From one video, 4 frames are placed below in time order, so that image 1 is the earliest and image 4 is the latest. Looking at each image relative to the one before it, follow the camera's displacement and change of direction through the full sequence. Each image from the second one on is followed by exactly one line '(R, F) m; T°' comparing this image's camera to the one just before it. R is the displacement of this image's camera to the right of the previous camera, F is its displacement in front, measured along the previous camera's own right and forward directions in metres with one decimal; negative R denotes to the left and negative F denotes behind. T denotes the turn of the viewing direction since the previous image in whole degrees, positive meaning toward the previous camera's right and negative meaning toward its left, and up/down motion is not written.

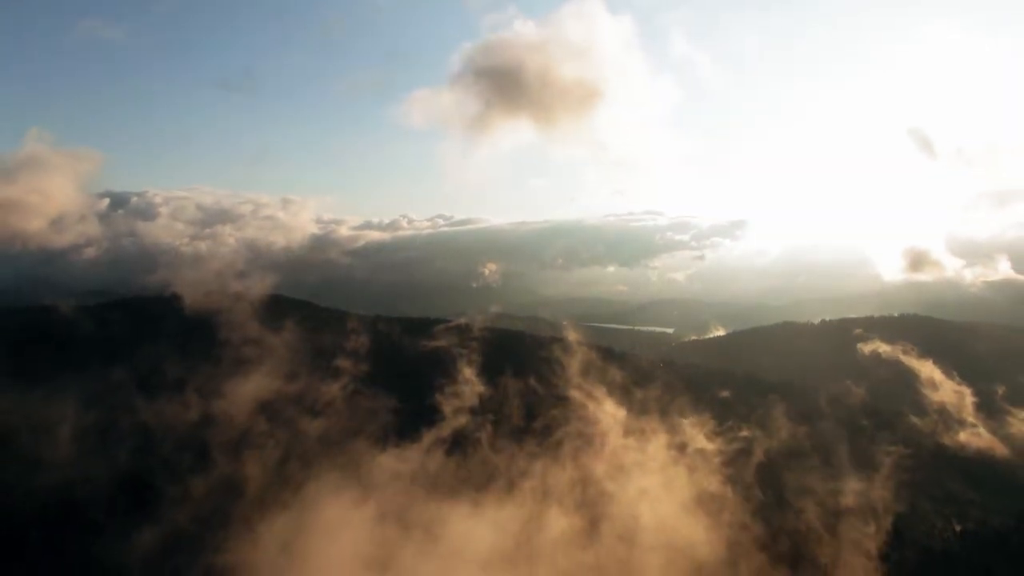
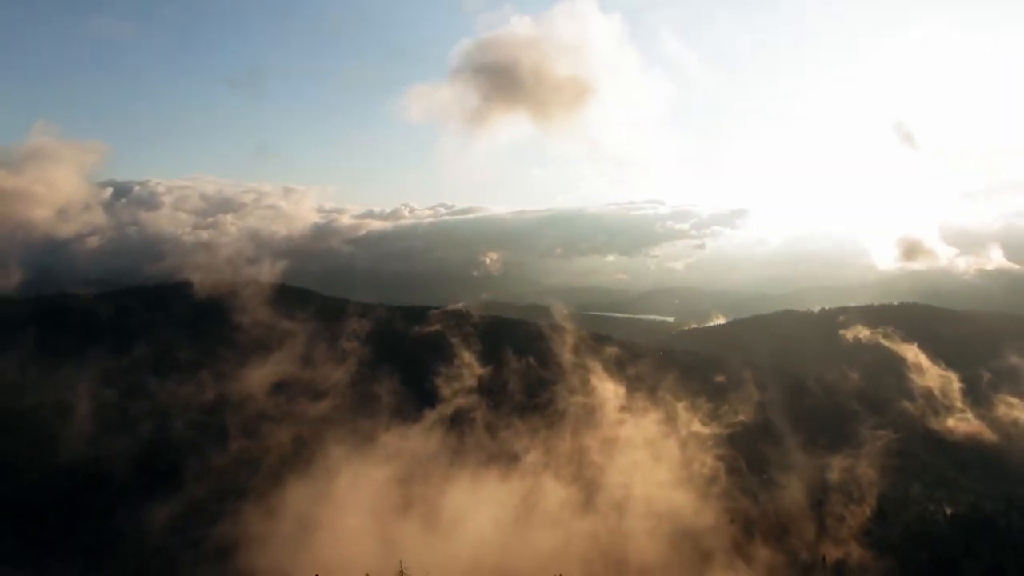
(+0.4, -2.6) m; 0°
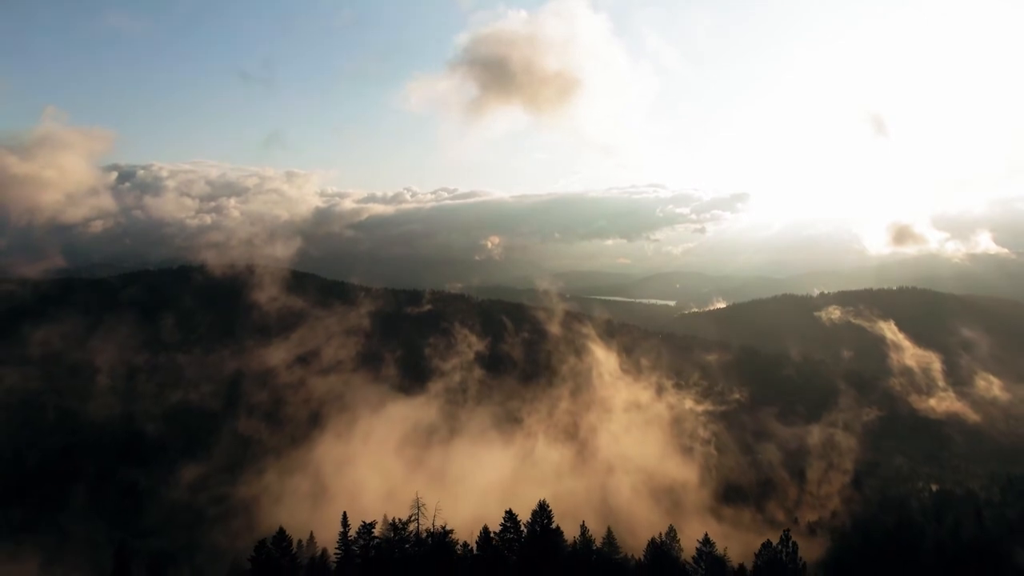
(+0.3, -4.5) m; 0°
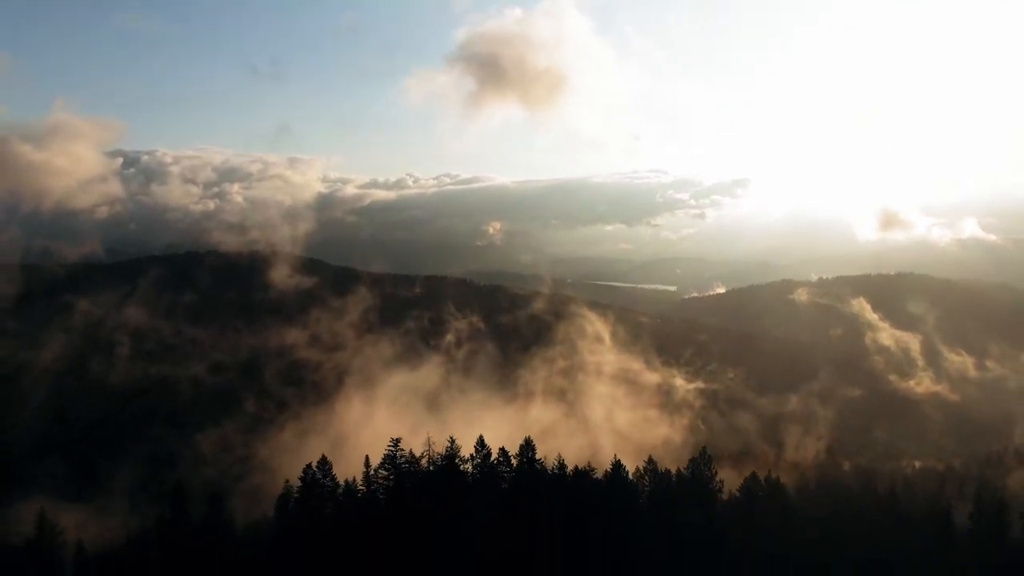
(+0.6, -5.4) m; 0°
